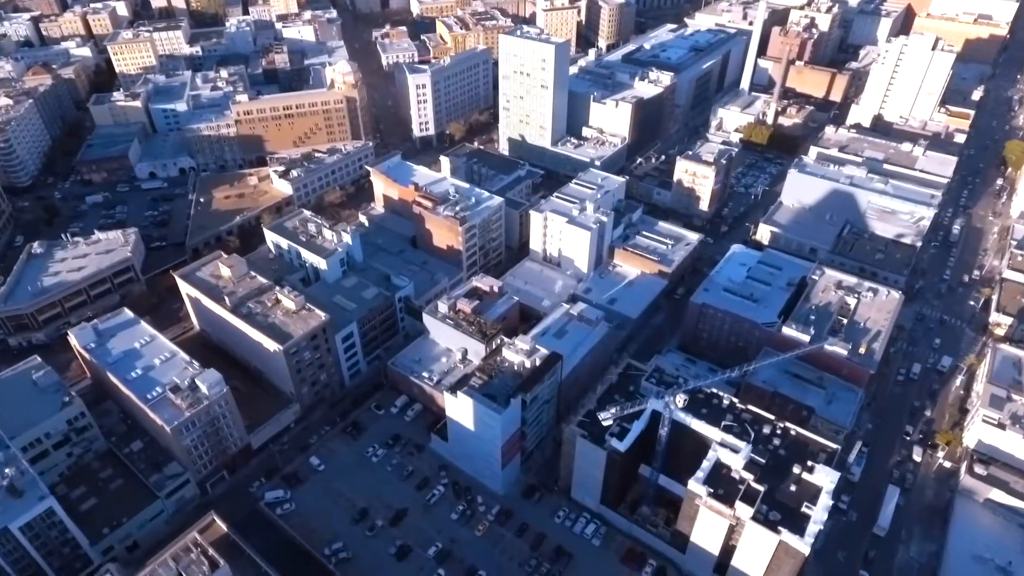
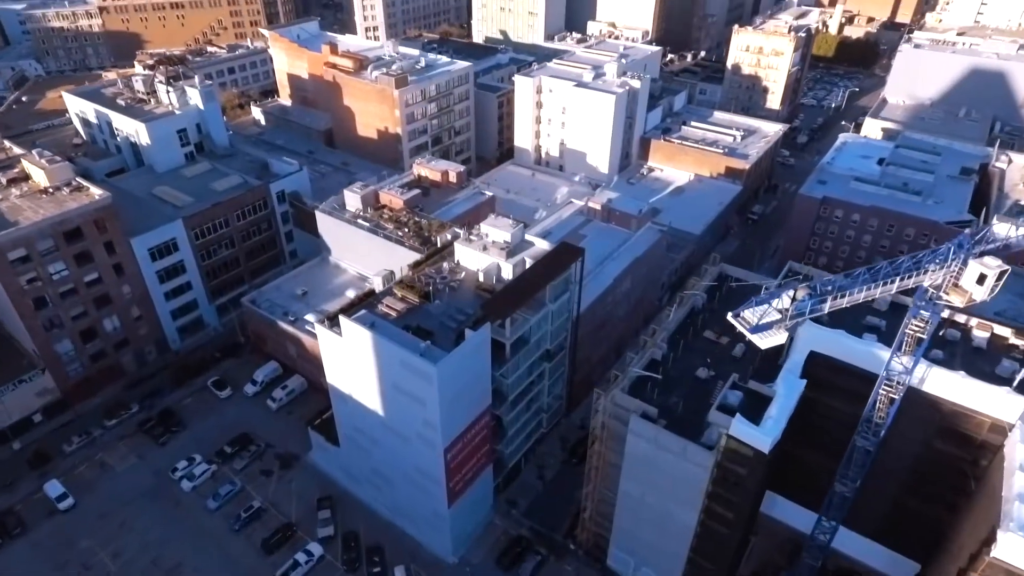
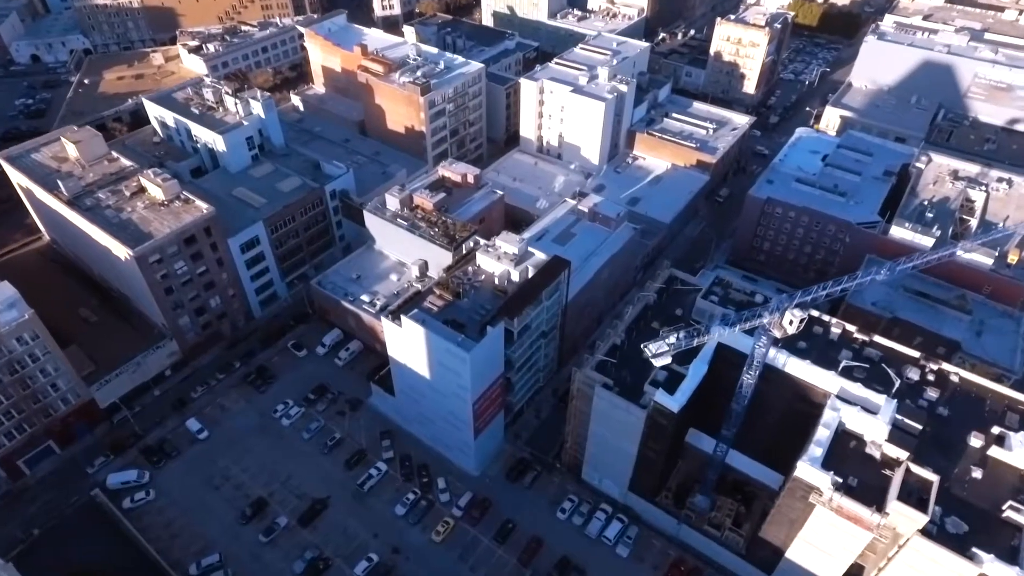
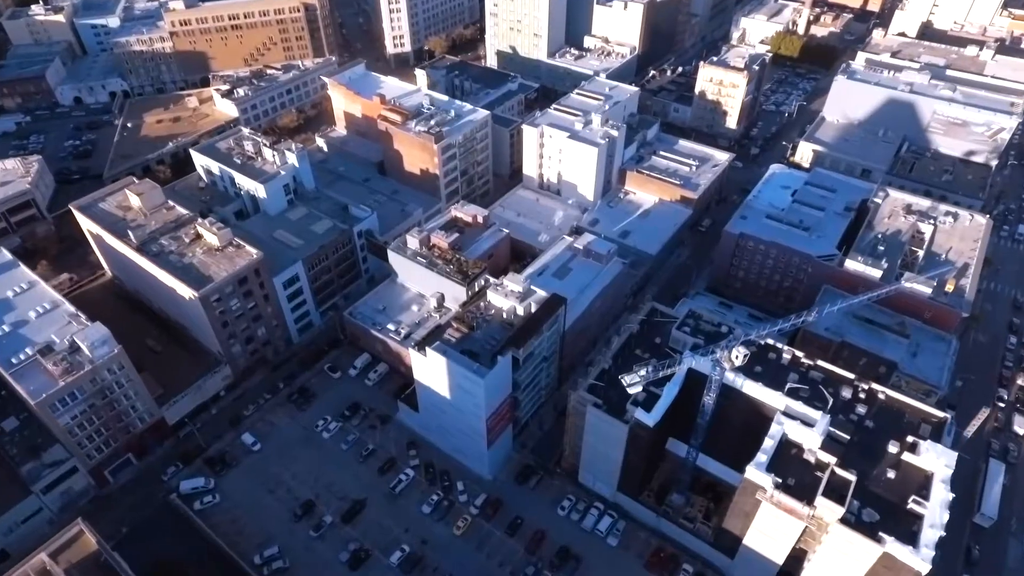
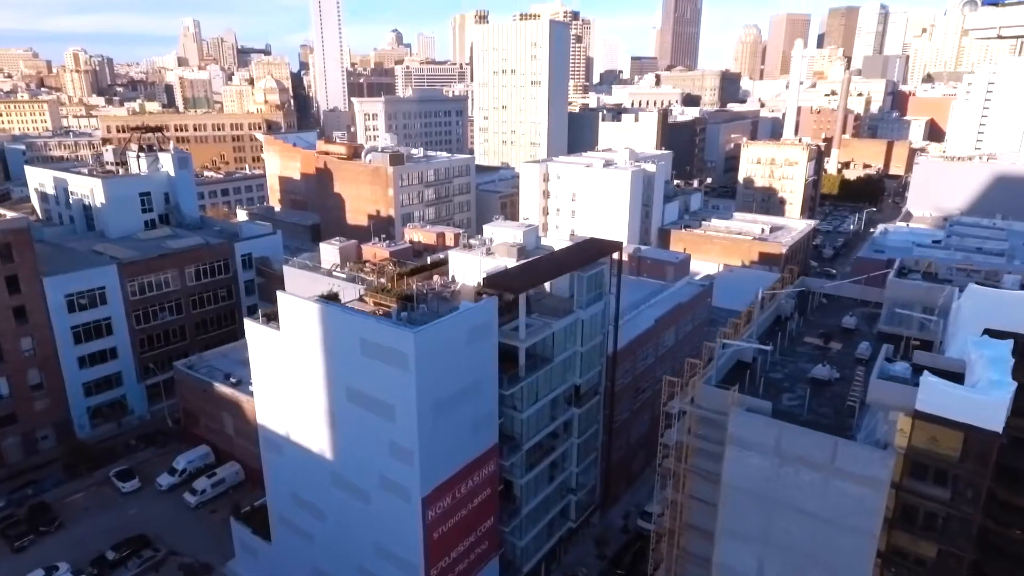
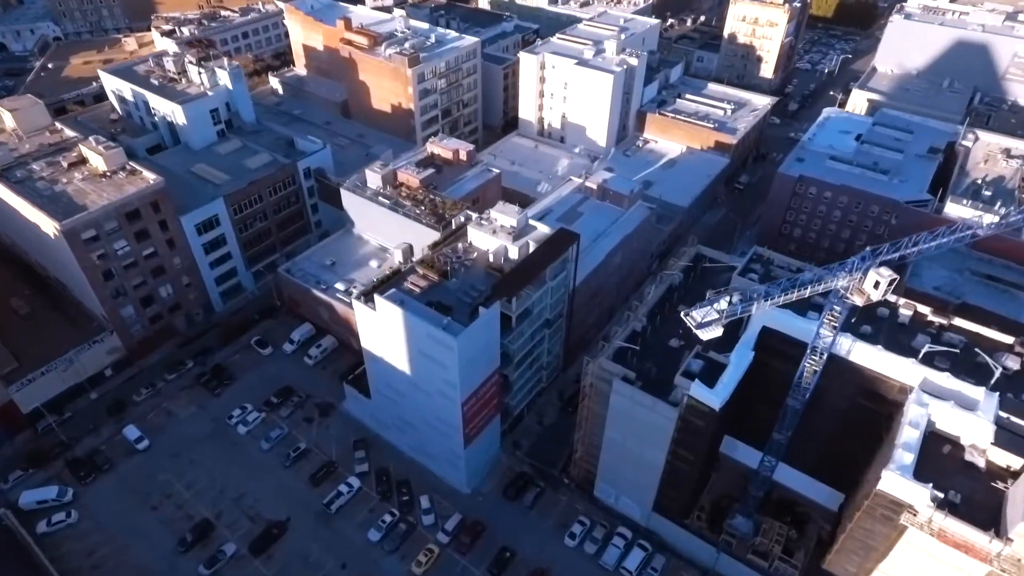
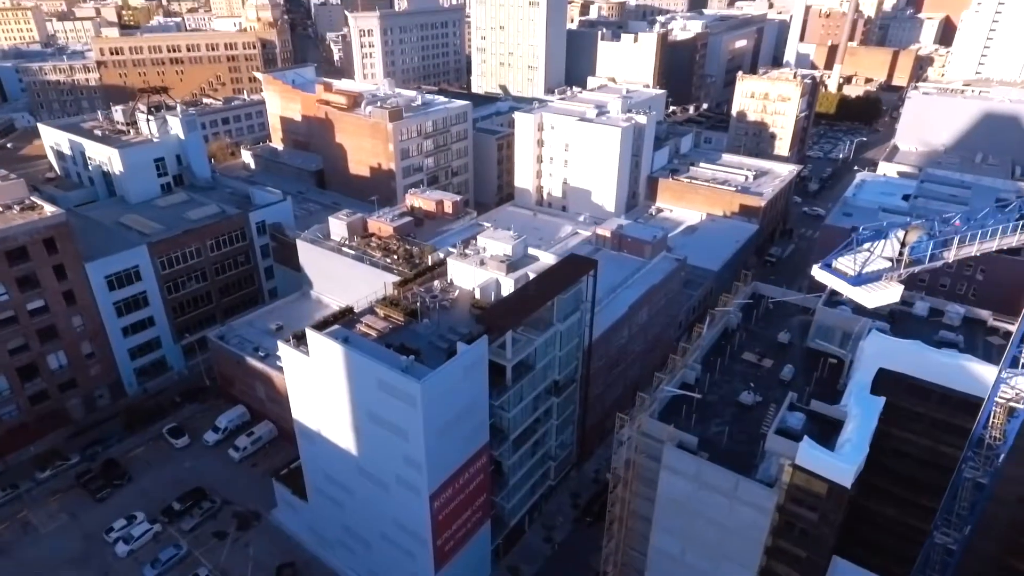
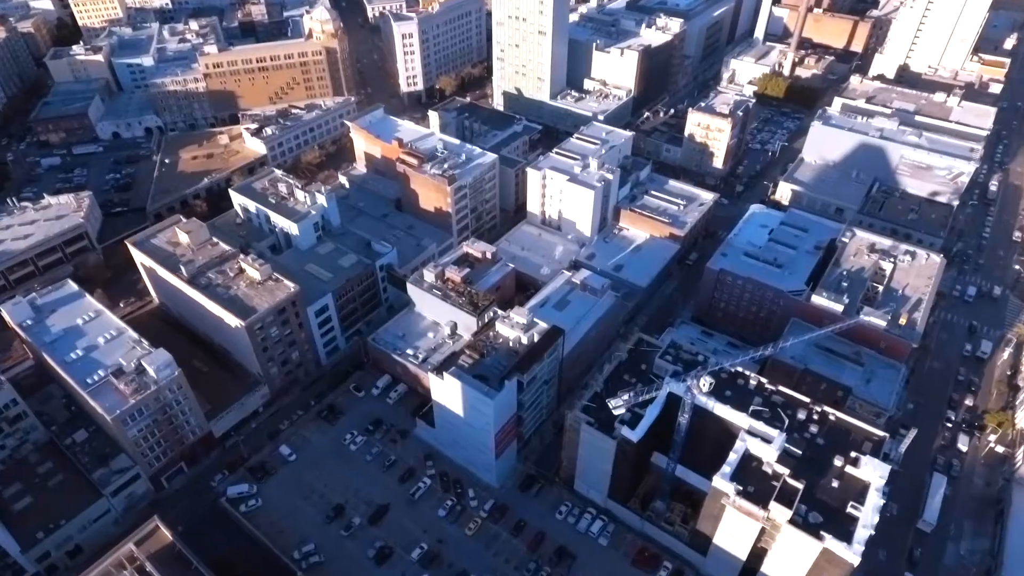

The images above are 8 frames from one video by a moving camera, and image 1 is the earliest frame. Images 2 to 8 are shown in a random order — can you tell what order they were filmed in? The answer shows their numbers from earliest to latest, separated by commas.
8, 4, 3, 6, 2, 7, 5
